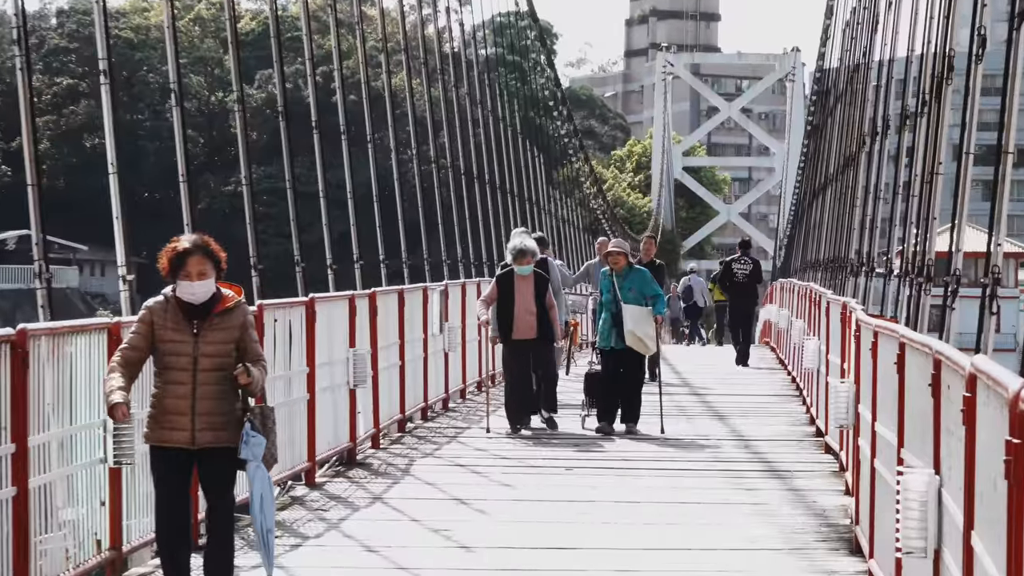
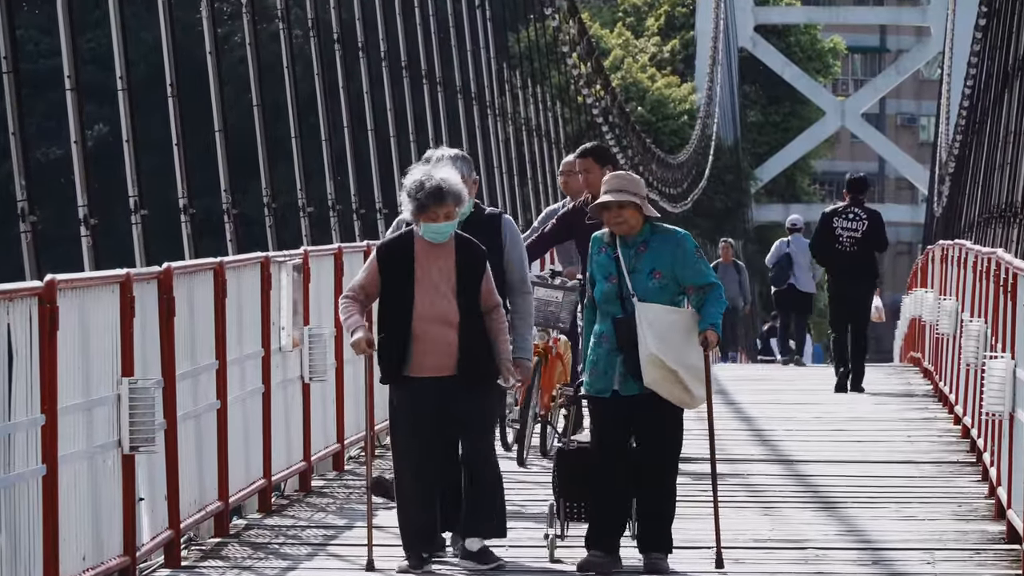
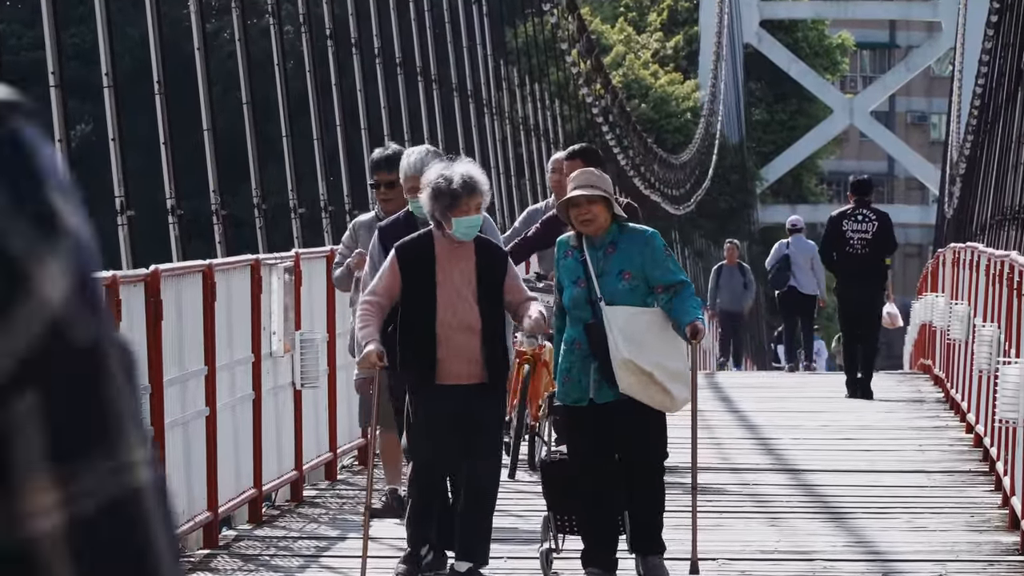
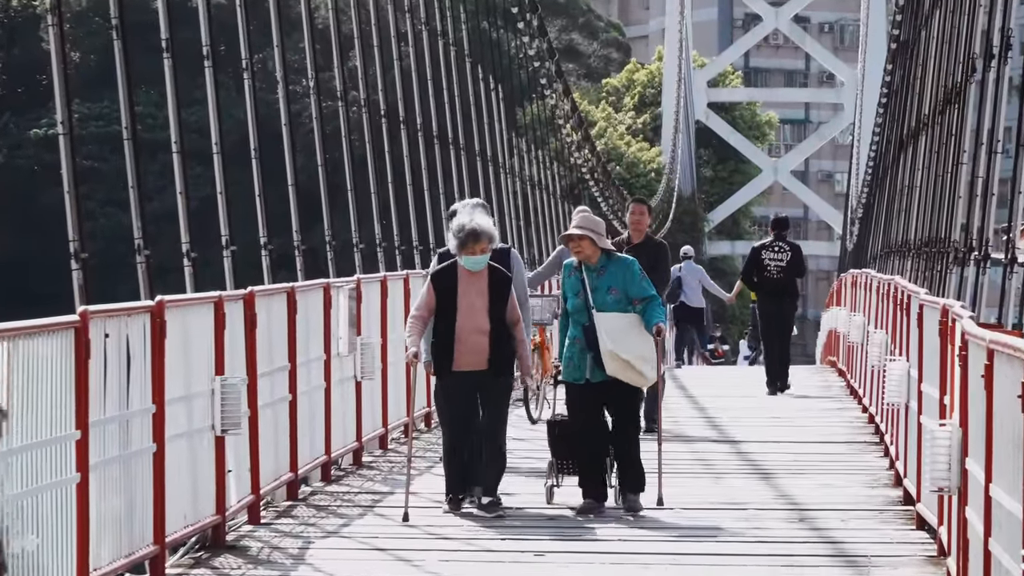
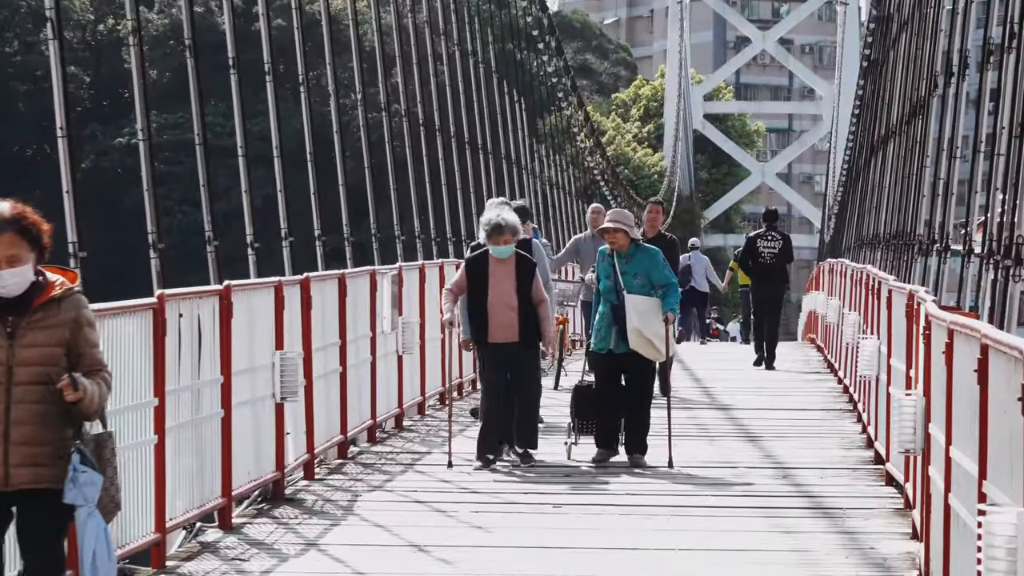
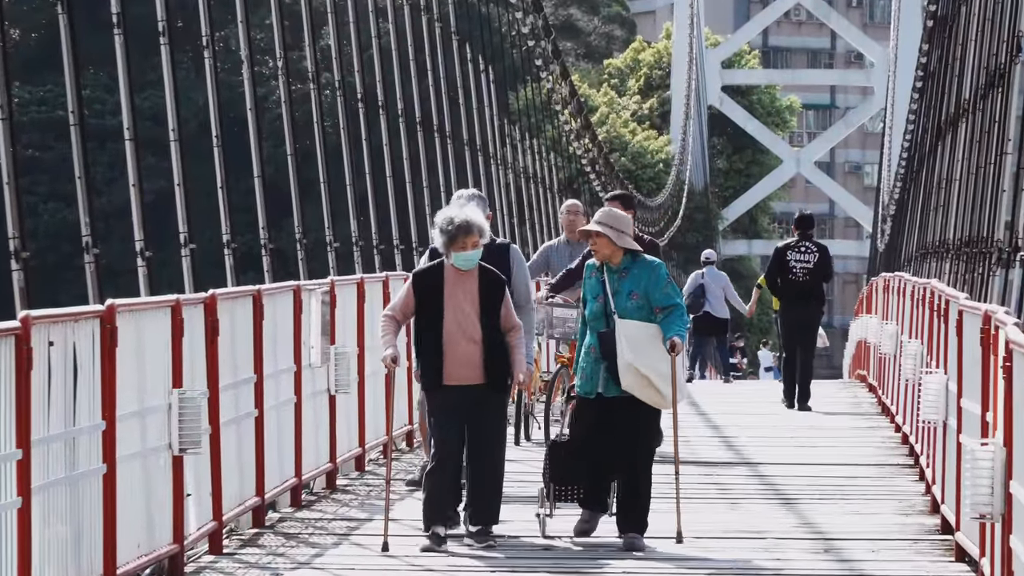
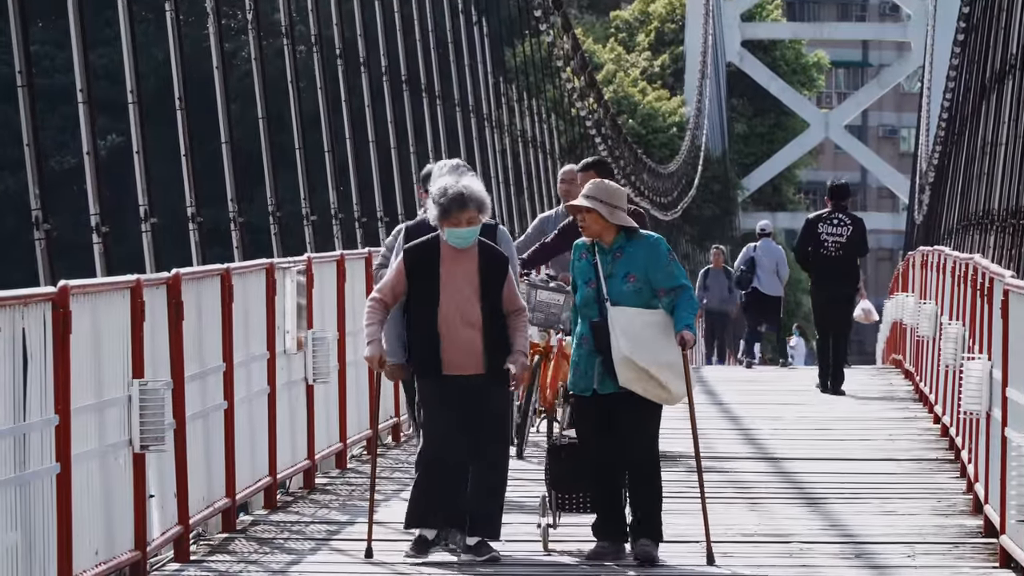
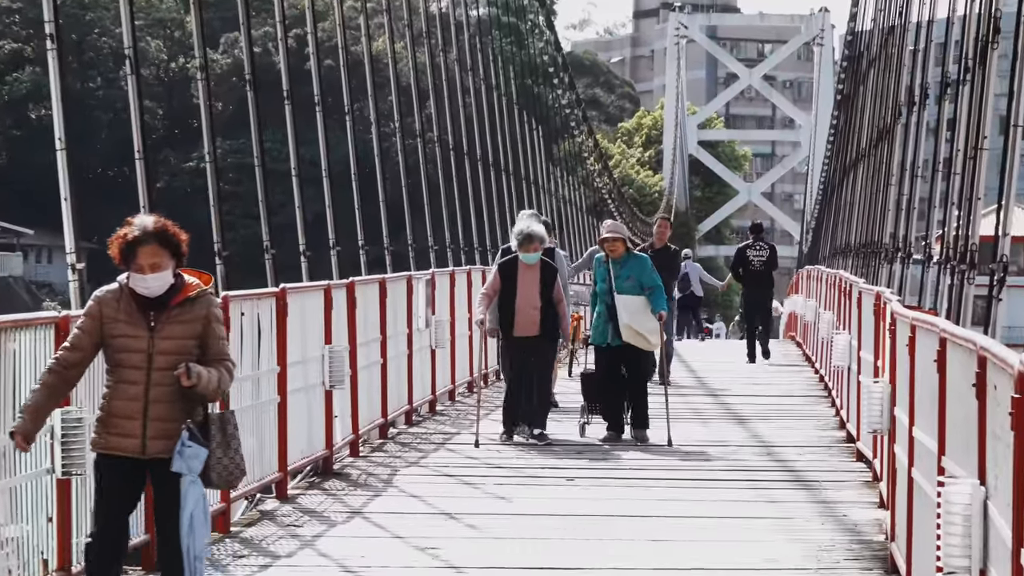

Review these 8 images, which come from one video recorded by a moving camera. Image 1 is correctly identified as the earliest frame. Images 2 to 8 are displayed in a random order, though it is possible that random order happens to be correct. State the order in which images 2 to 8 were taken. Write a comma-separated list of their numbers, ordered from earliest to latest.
8, 5, 4, 6, 7, 2, 3
